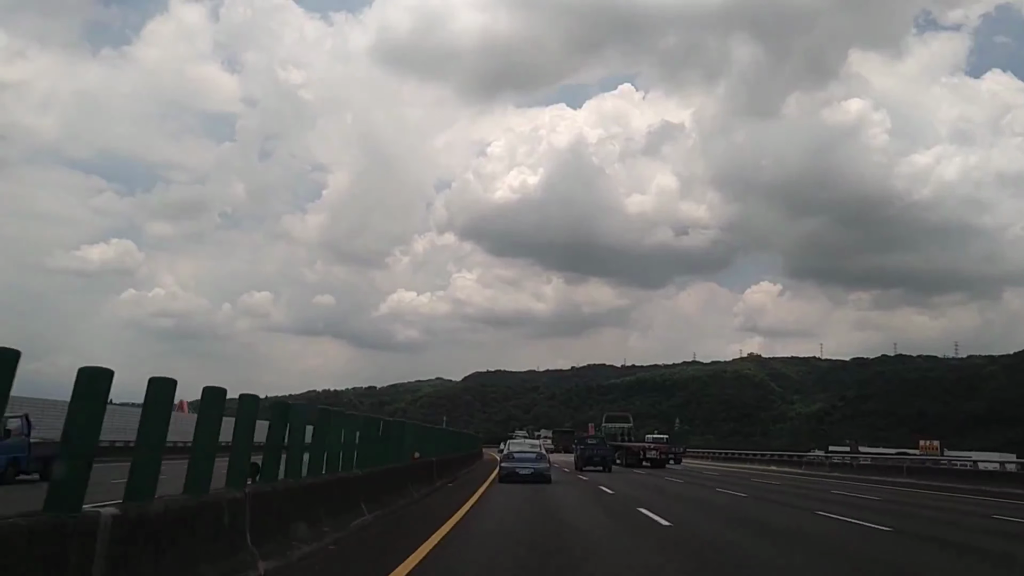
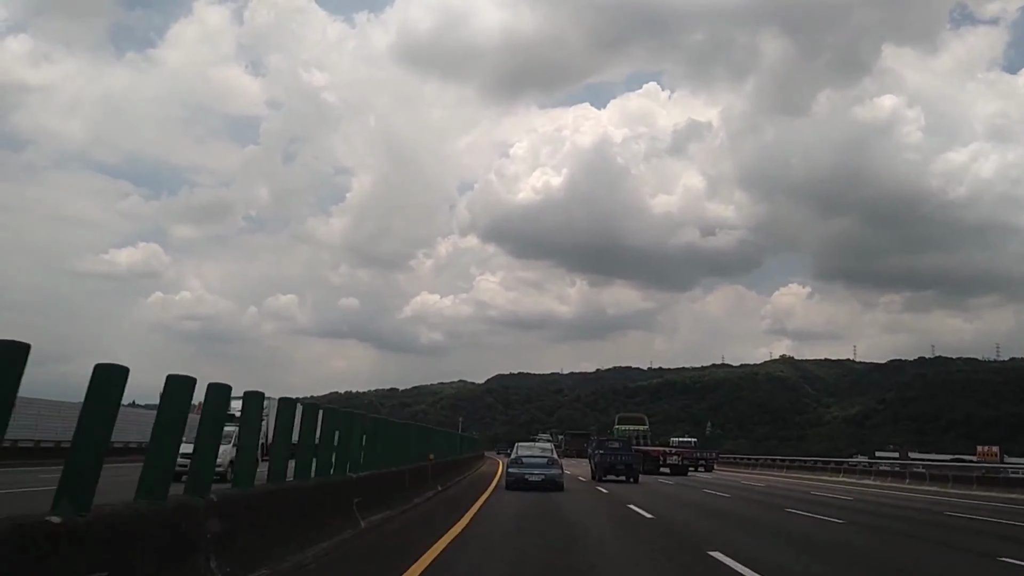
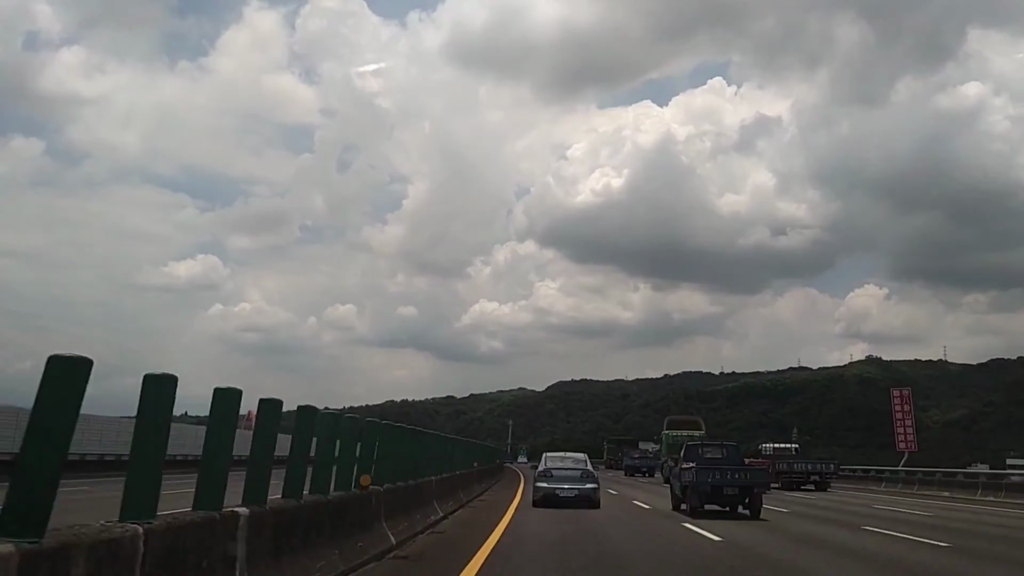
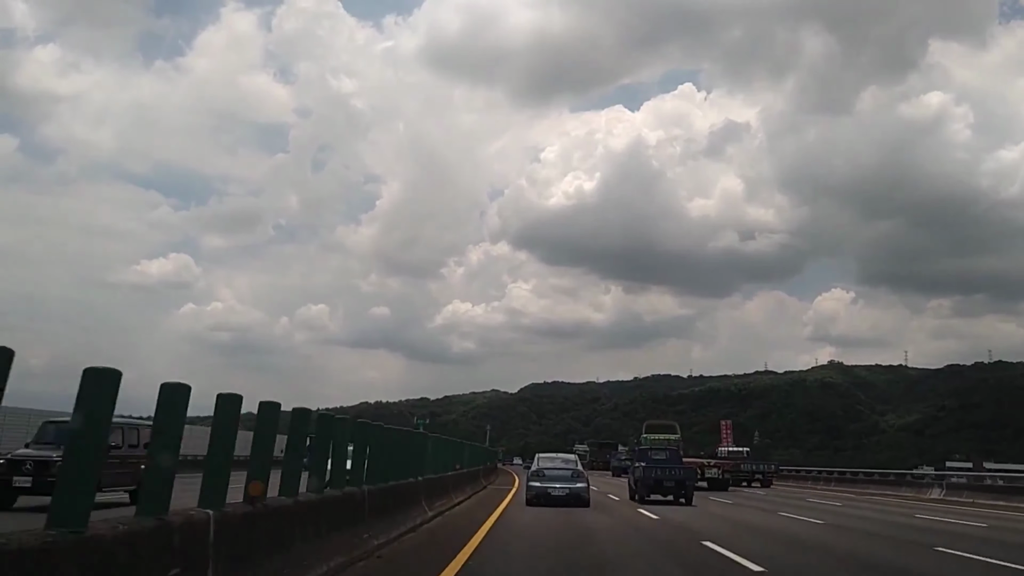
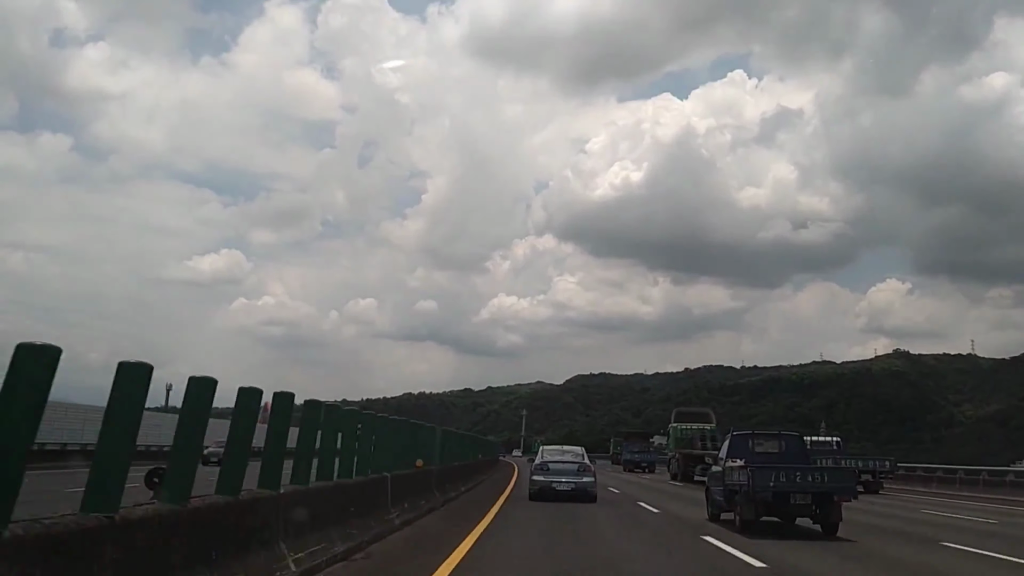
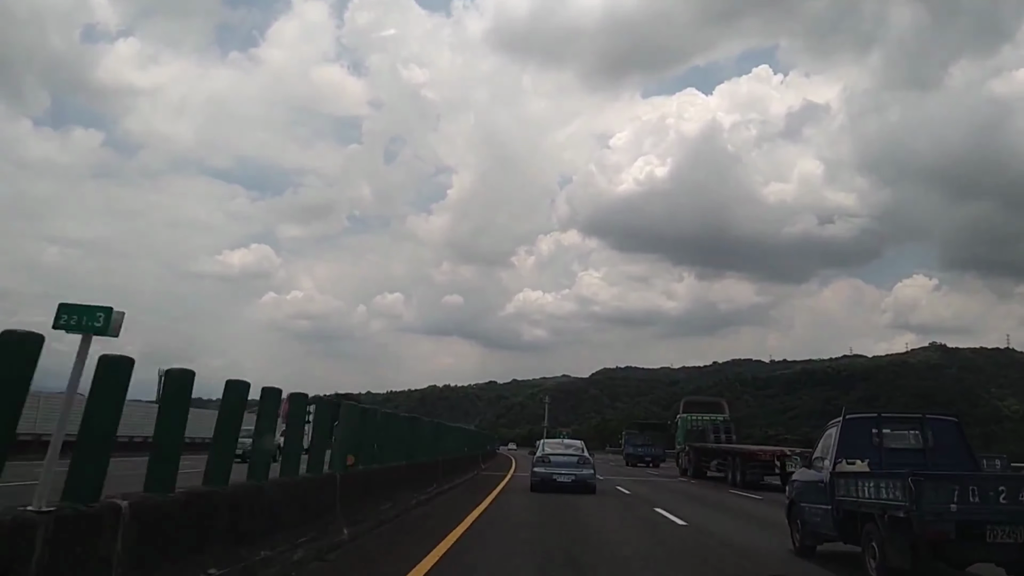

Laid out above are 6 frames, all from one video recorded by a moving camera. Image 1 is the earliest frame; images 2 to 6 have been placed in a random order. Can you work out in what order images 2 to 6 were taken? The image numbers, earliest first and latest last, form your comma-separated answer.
2, 4, 3, 5, 6
